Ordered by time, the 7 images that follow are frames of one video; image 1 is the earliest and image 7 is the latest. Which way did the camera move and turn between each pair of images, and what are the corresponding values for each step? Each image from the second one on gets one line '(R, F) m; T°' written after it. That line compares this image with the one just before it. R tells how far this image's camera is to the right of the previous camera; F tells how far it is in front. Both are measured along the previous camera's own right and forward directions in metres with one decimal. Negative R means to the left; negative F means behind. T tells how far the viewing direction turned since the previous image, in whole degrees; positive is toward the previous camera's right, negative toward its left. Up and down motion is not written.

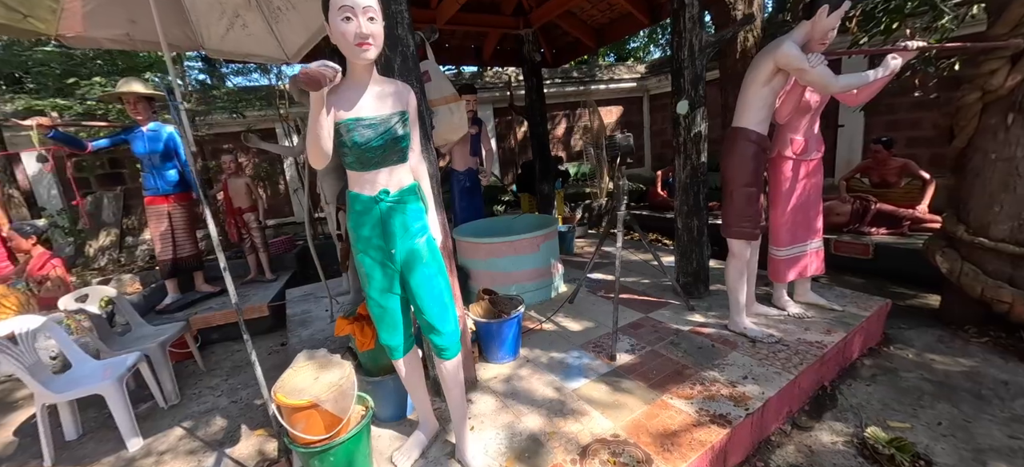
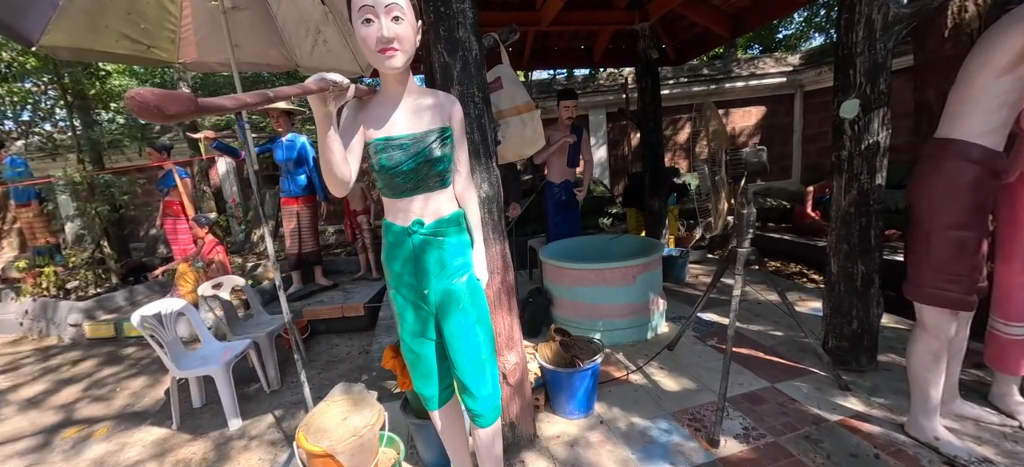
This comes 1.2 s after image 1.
(+0.2, +0.4) m; -17°
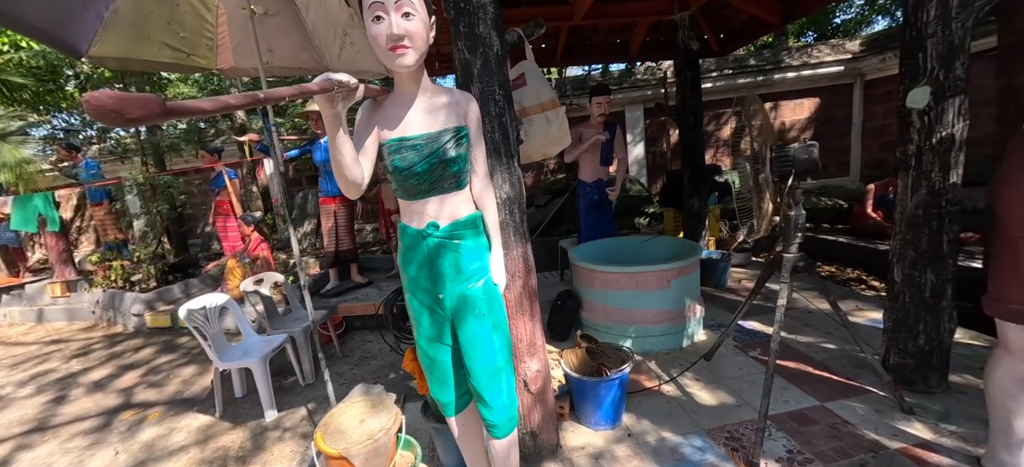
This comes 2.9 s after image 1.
(+0.1, +0.1) m; -5°
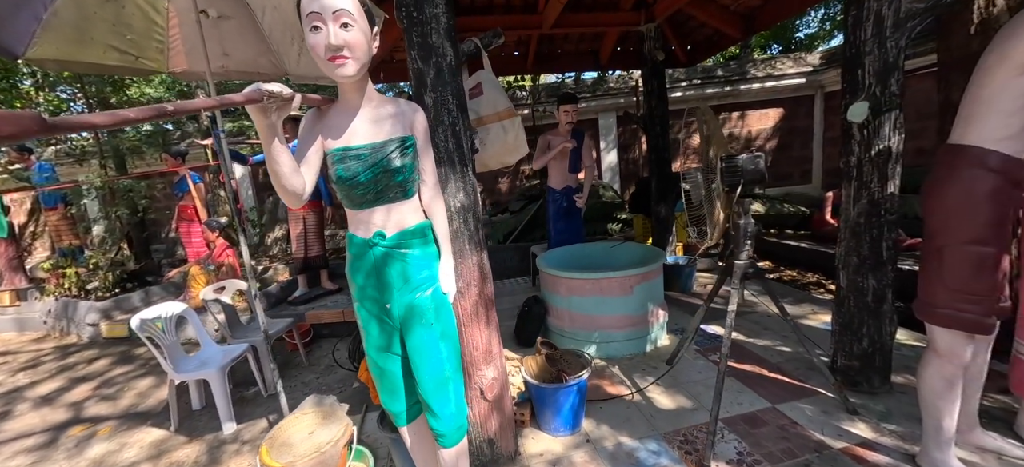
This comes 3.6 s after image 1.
(+0.1, 0.0) m; +2°
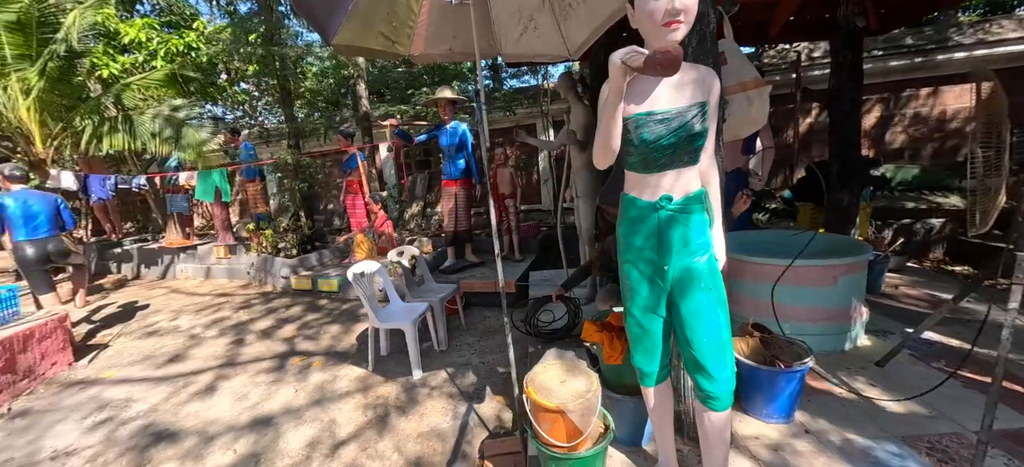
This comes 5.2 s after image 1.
(-0.7, -0.1) m; -12°
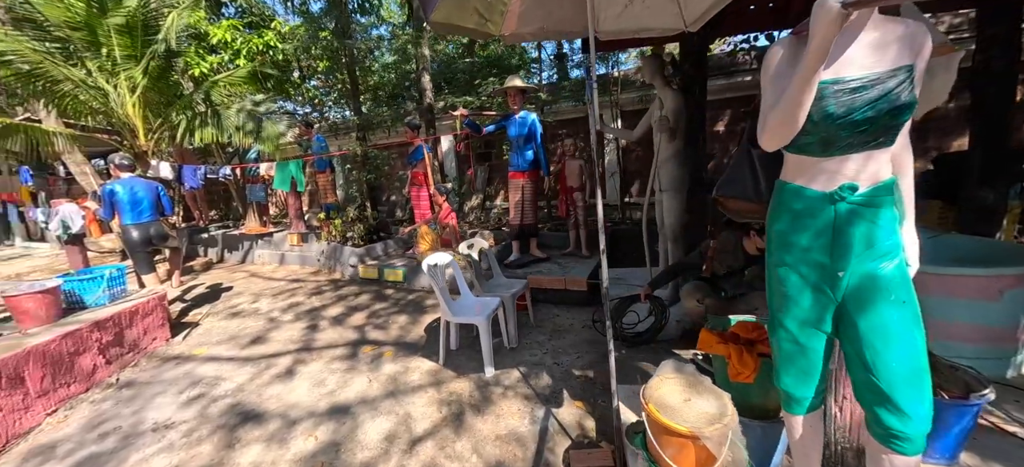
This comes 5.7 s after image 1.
(-0.3, +0.2) m; -7°
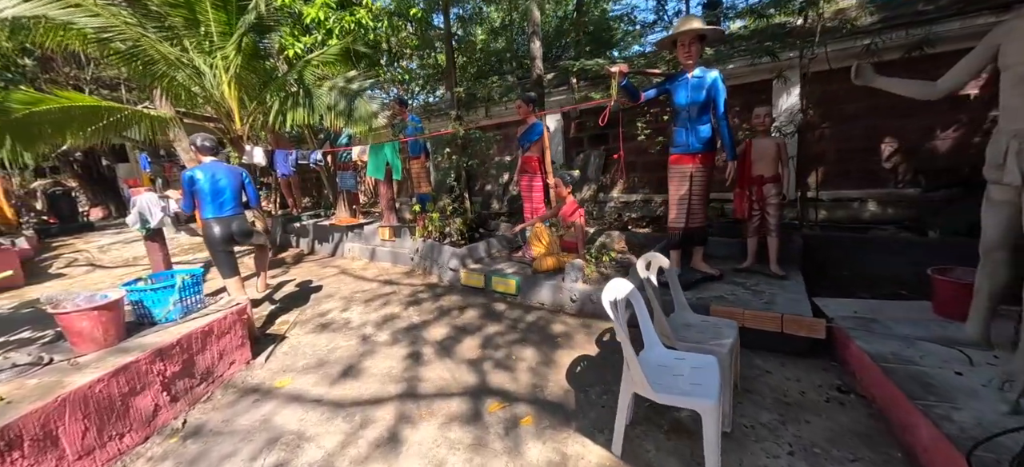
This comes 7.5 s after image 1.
(-0.8, +1.1) m; -10°
